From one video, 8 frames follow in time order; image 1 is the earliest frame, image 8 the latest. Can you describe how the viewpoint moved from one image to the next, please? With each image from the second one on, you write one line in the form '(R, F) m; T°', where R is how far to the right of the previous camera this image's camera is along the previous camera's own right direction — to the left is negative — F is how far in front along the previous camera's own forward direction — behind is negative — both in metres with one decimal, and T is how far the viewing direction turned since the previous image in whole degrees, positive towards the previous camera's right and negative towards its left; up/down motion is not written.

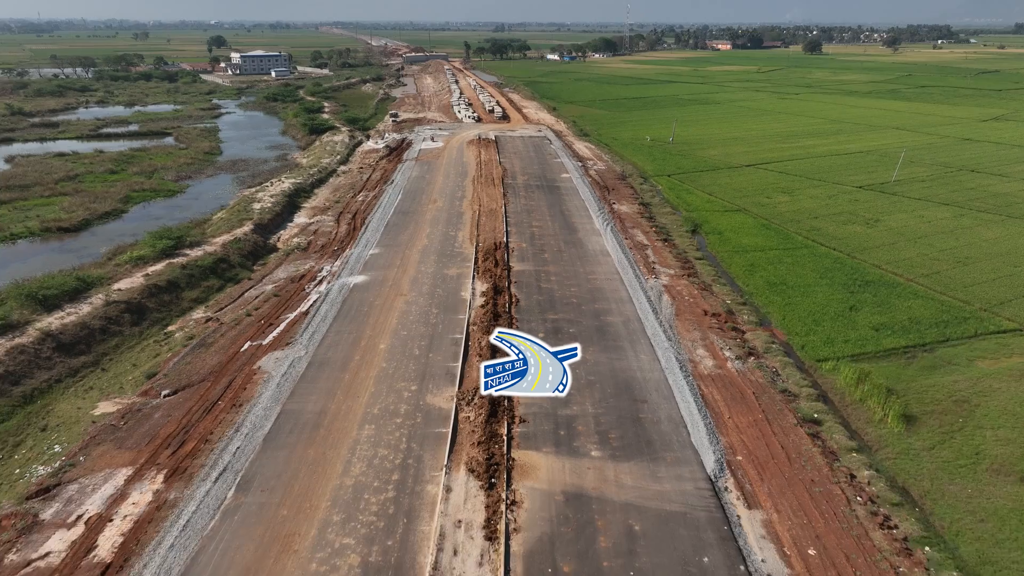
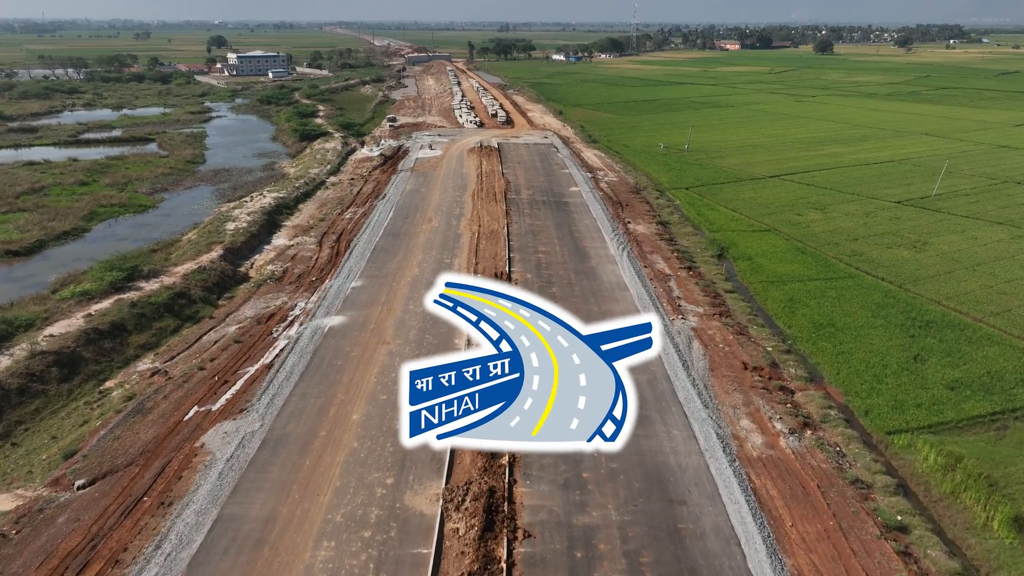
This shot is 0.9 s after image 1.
(0.0, +2.4) m; 0°
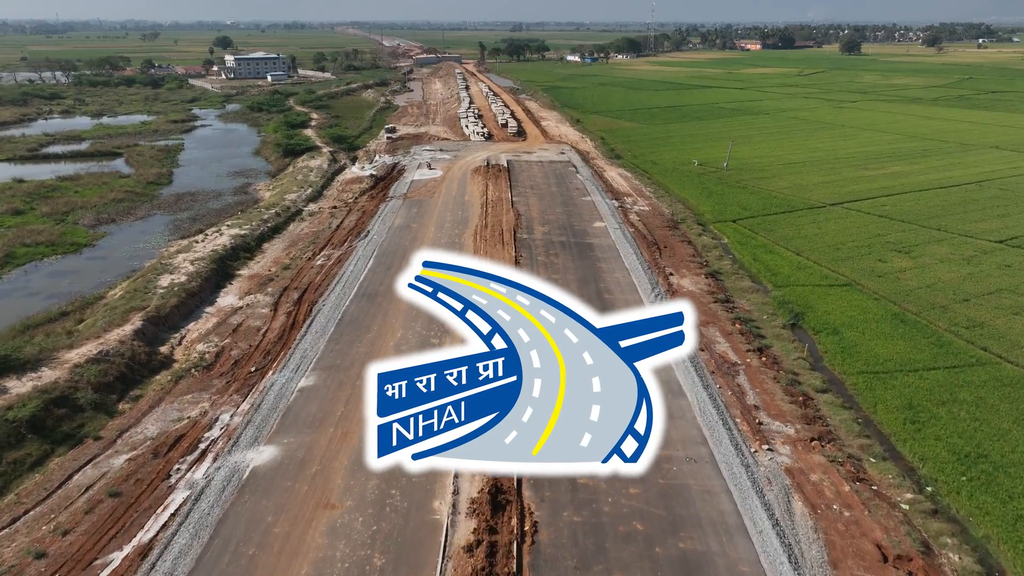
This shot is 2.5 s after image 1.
(0.0, +4.4) m; -1°
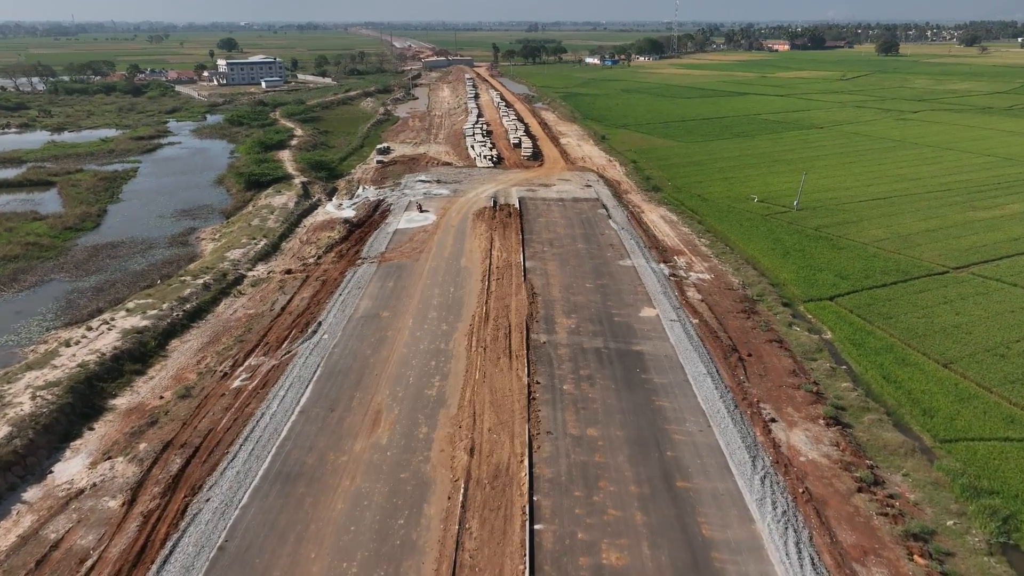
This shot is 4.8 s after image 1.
(0.0, +6.0) m; -1°
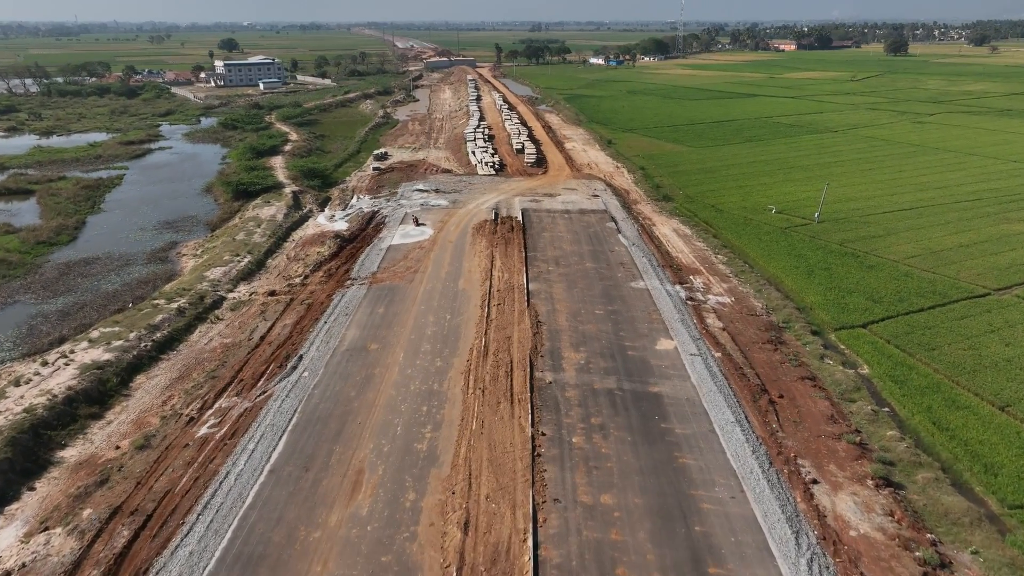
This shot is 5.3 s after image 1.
(0.0, +1.4) m; 0°
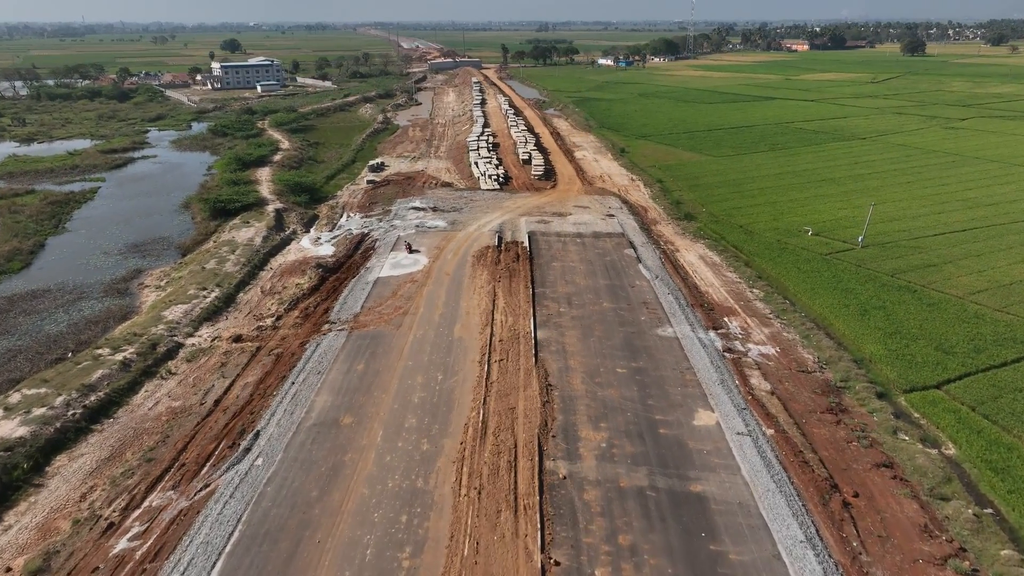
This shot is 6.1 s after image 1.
(0.0, +2.4) m; -1°
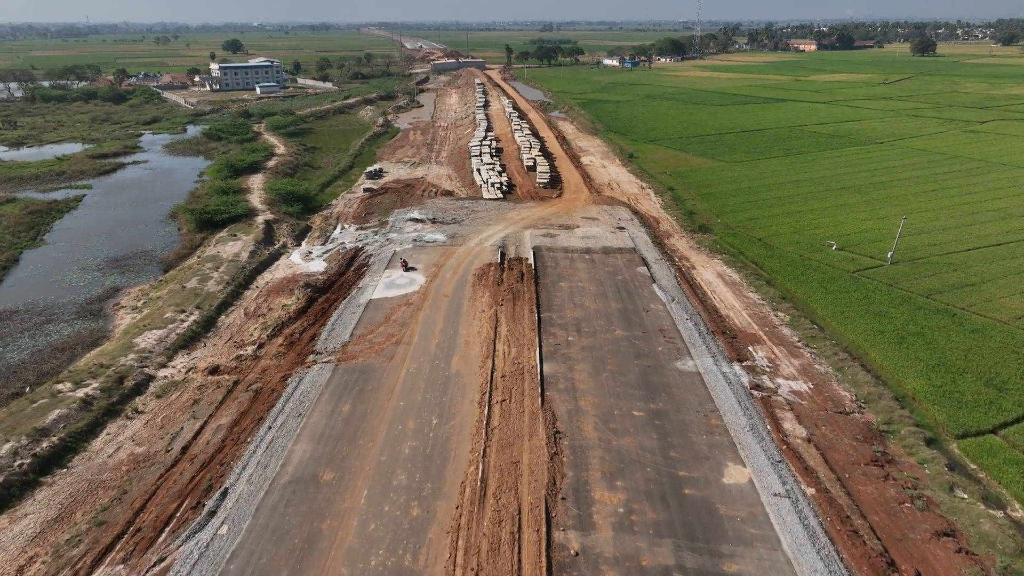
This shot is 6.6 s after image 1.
(0.0, +1.3) m; 0°
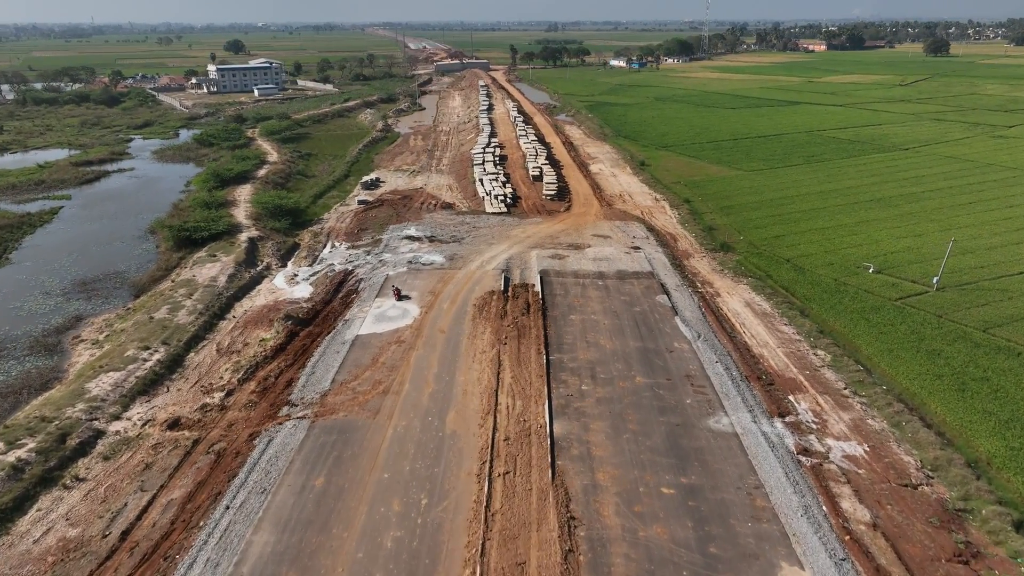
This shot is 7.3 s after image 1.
(0.0, +1.7) m; 0°
